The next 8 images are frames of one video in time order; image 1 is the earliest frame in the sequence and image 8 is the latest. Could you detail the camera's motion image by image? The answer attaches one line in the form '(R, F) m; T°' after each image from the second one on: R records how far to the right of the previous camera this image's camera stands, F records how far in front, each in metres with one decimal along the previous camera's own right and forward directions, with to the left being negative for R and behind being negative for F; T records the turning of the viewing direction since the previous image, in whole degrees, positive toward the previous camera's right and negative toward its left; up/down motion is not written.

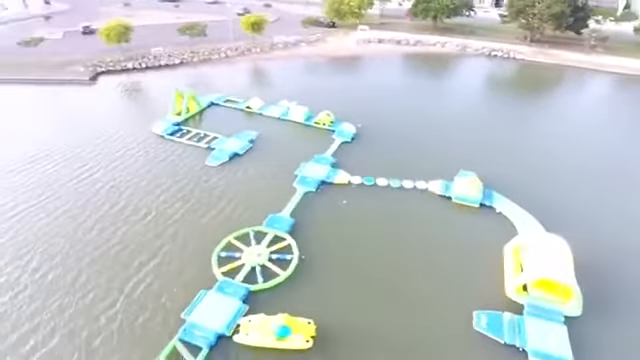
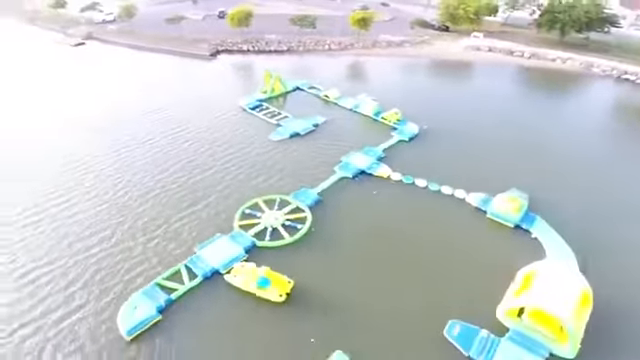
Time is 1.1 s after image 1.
(+4.7, -0.7) m; -16°
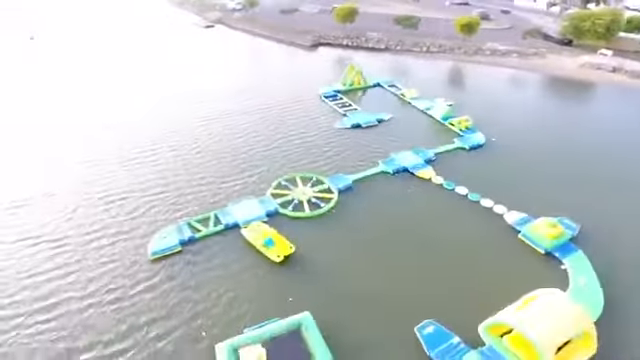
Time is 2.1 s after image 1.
(+4.3, -0.7) m; -16°
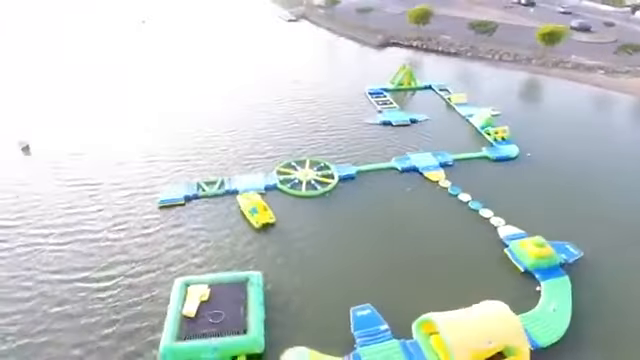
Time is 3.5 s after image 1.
(+5.3, -0.7) m; -13°
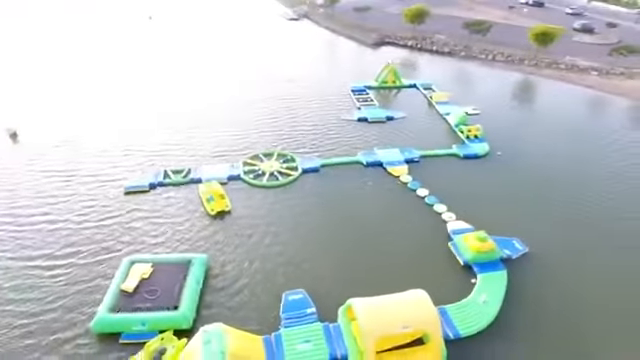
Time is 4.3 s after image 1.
(+3.5, -0.5) m; -3°
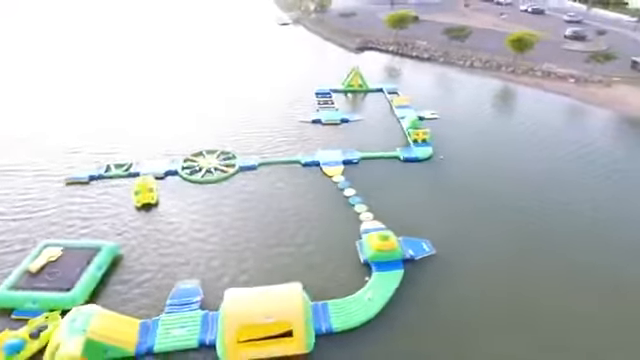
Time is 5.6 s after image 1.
(+5.5, -0.3) m; -3°
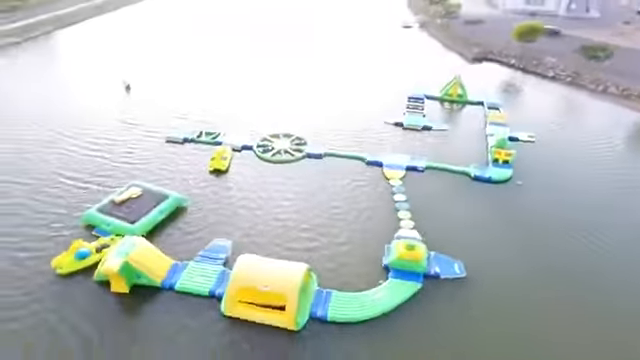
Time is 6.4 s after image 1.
(+3.7, 0.0) m; -17°
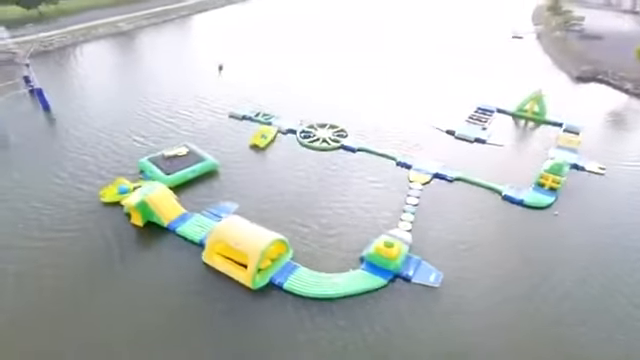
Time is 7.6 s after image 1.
(+5.4, -0.3) m; -16°
